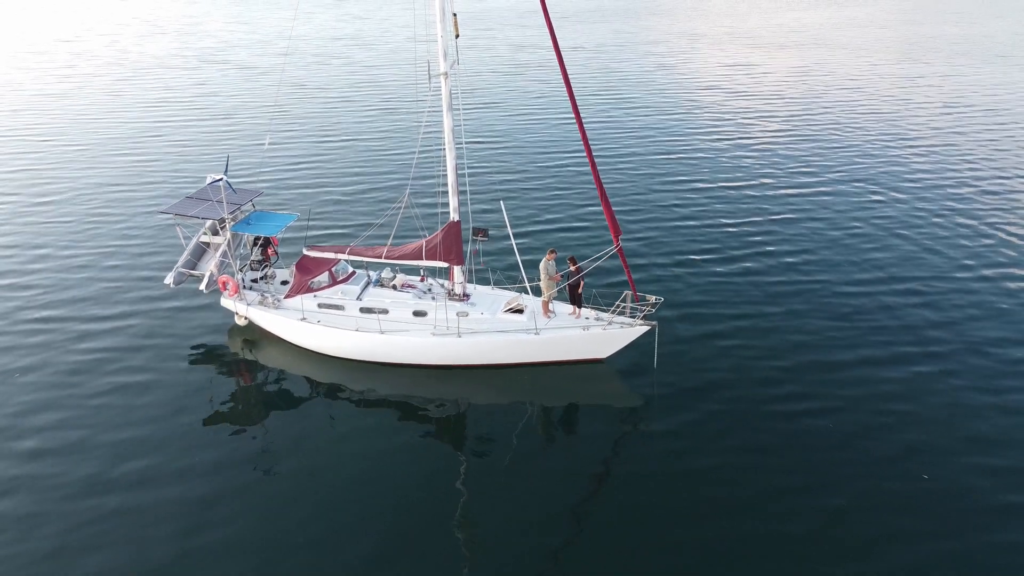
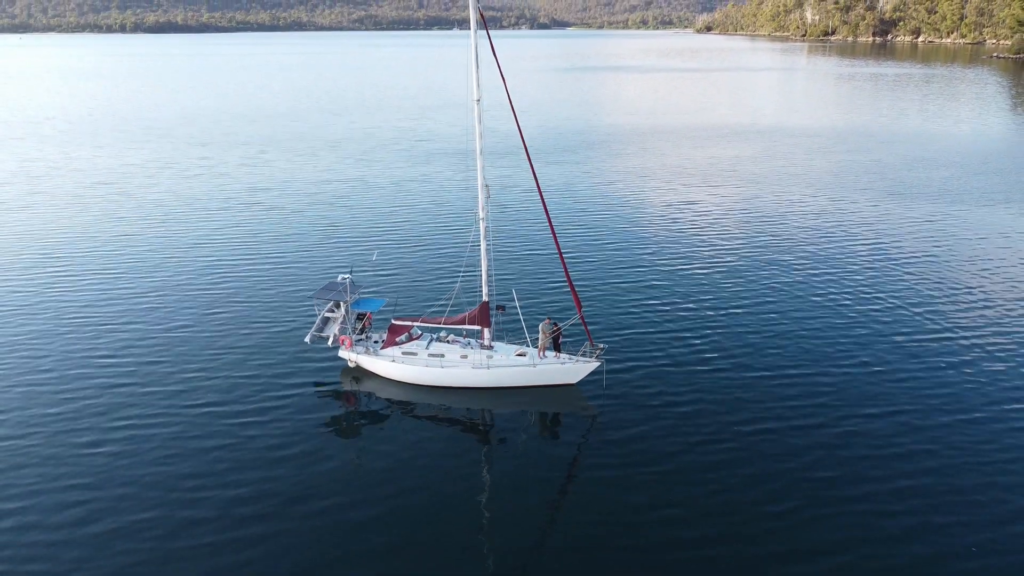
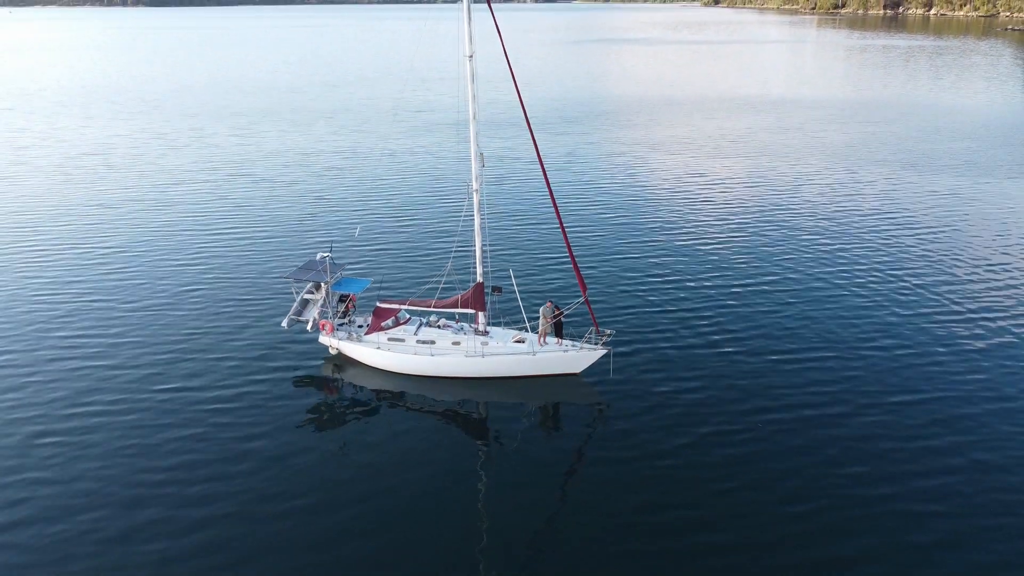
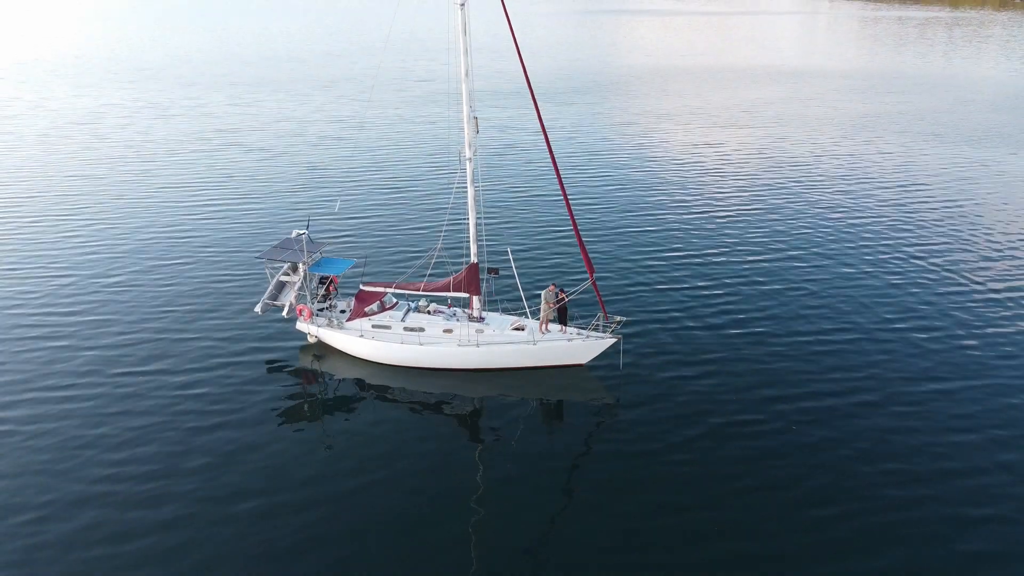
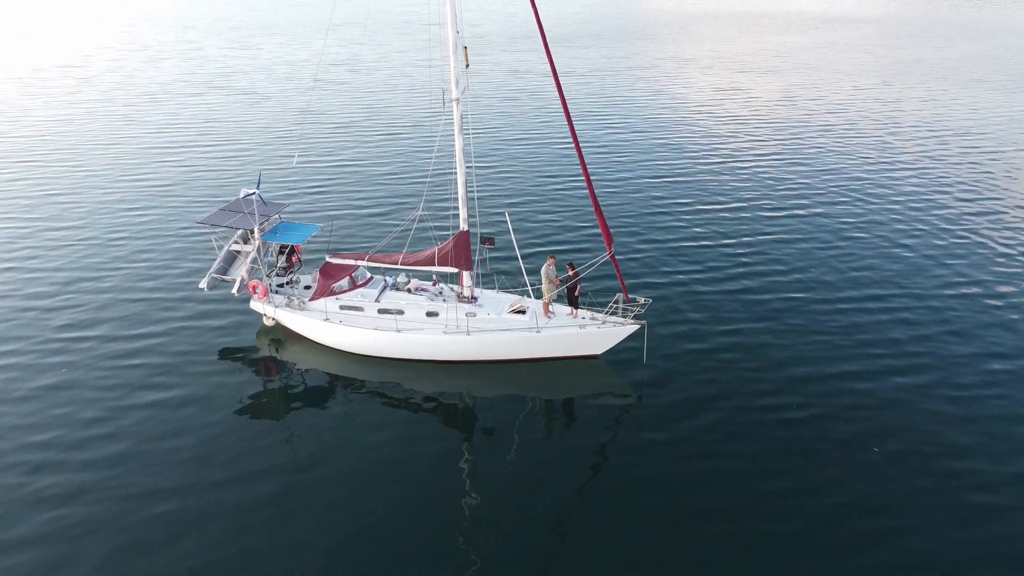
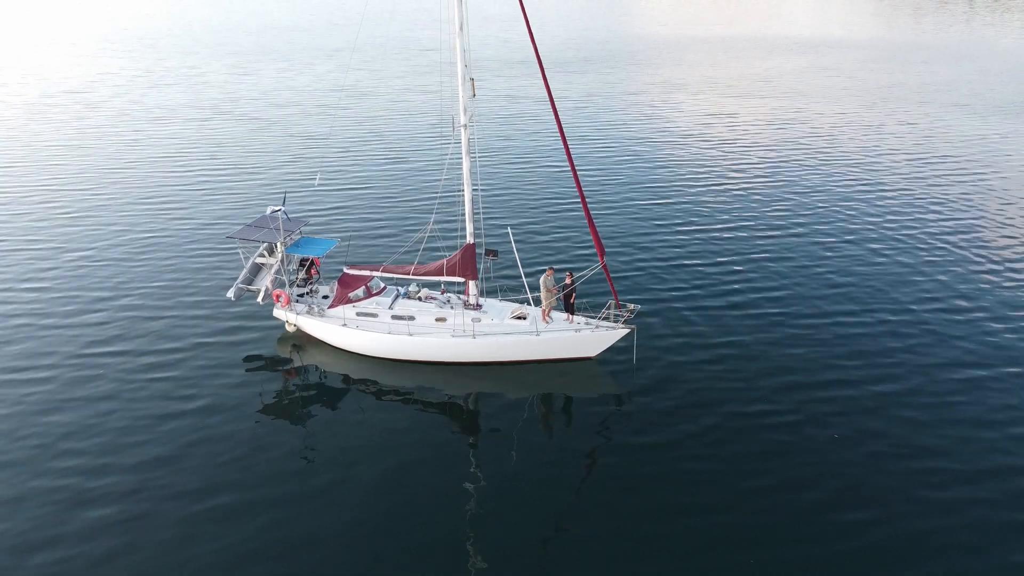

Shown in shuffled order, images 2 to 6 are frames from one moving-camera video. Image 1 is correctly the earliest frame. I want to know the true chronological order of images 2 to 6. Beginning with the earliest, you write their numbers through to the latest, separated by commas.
5, 6, 4, 3, 2
